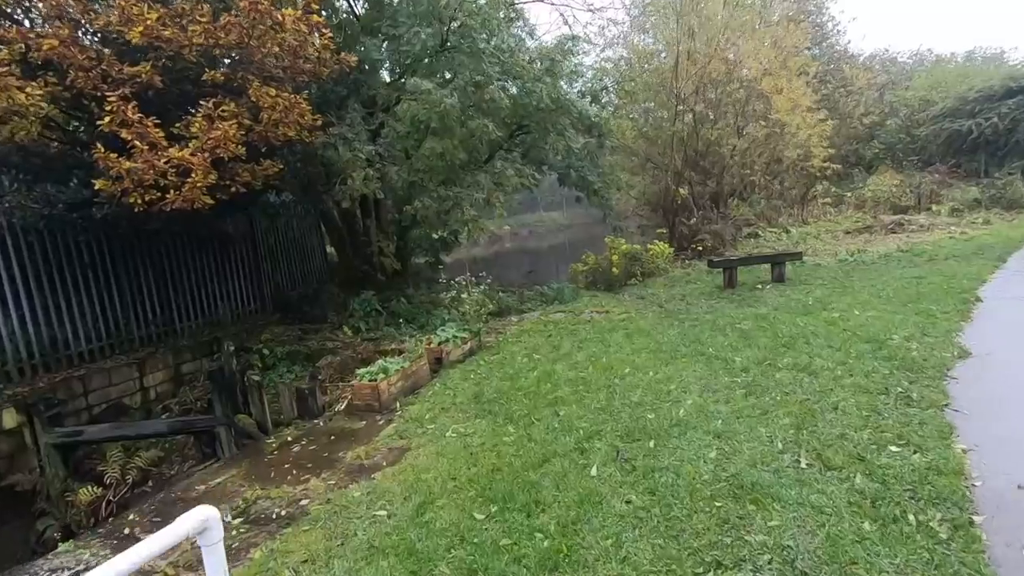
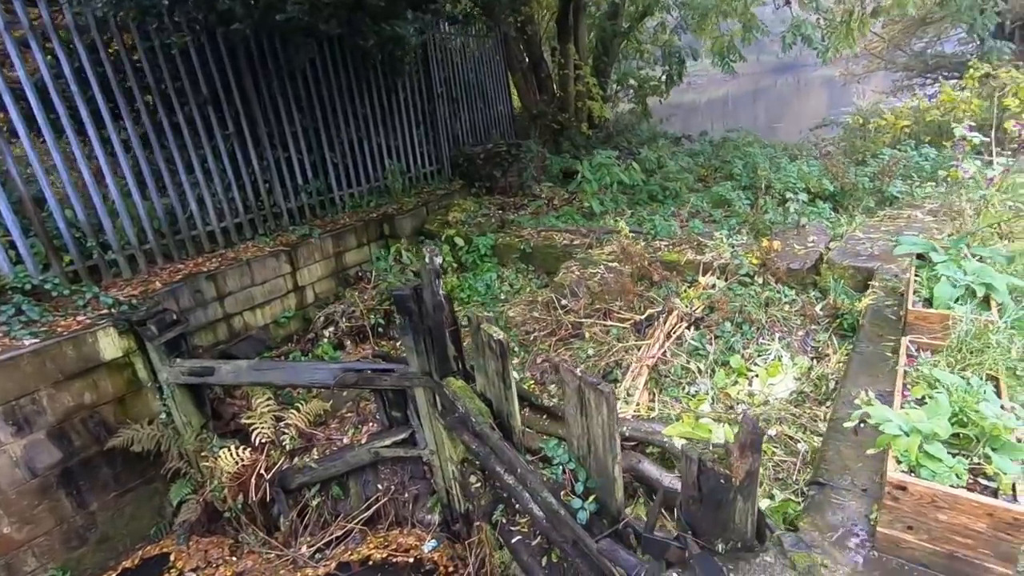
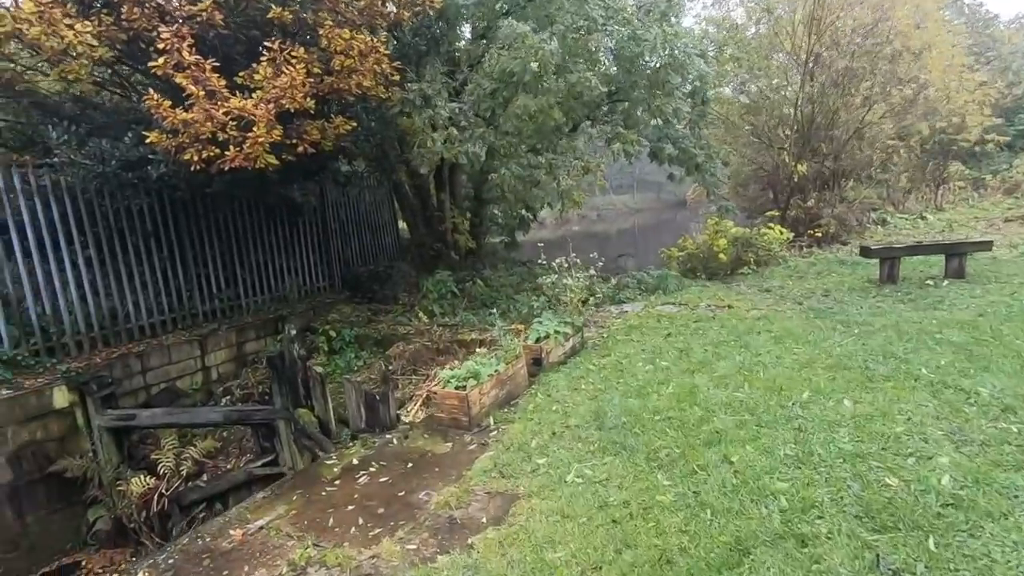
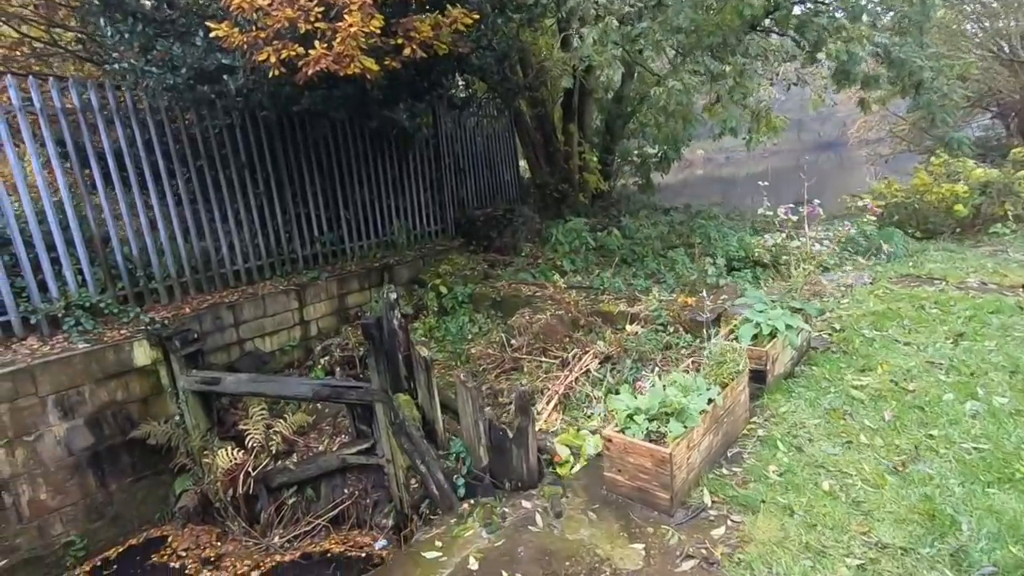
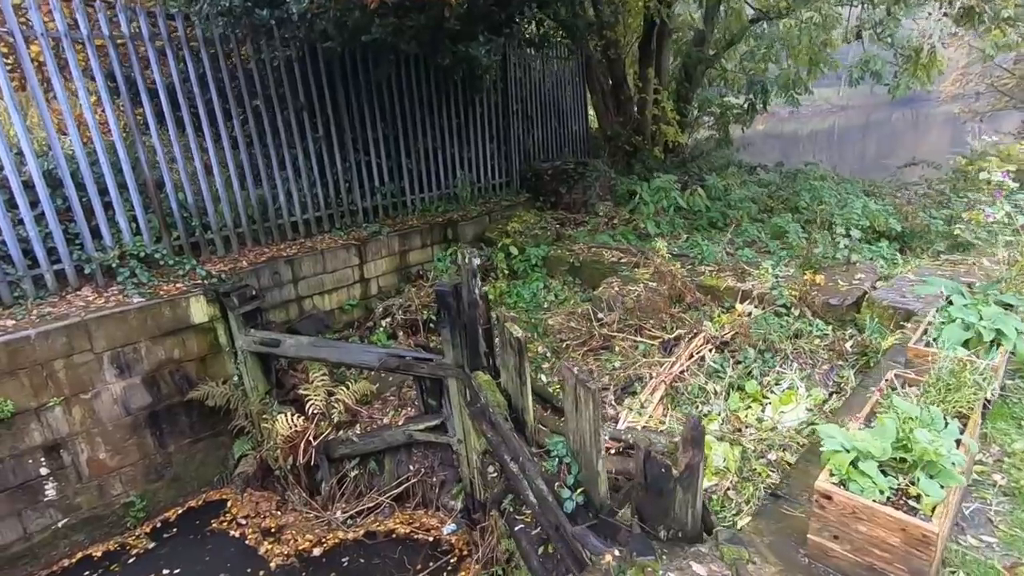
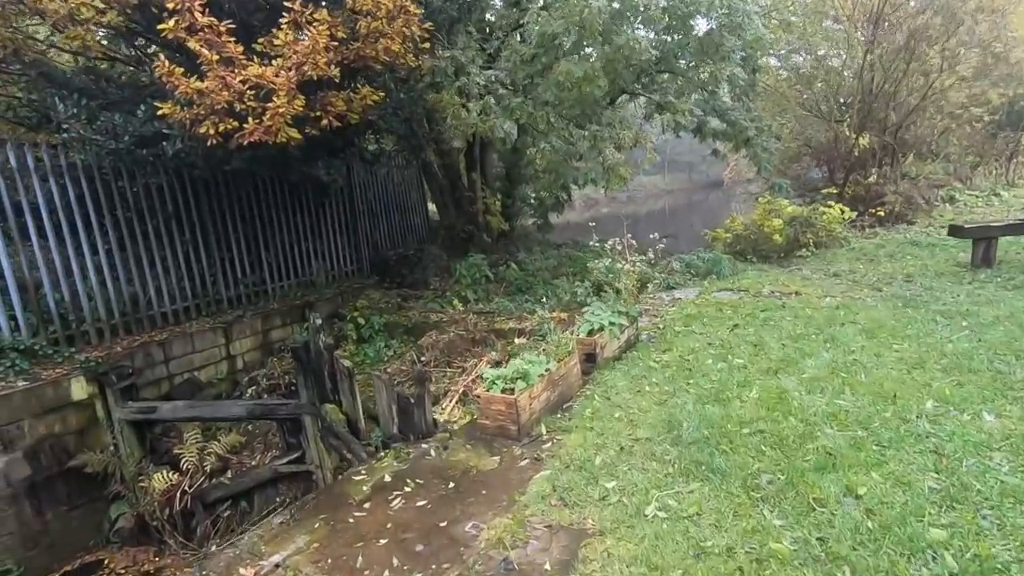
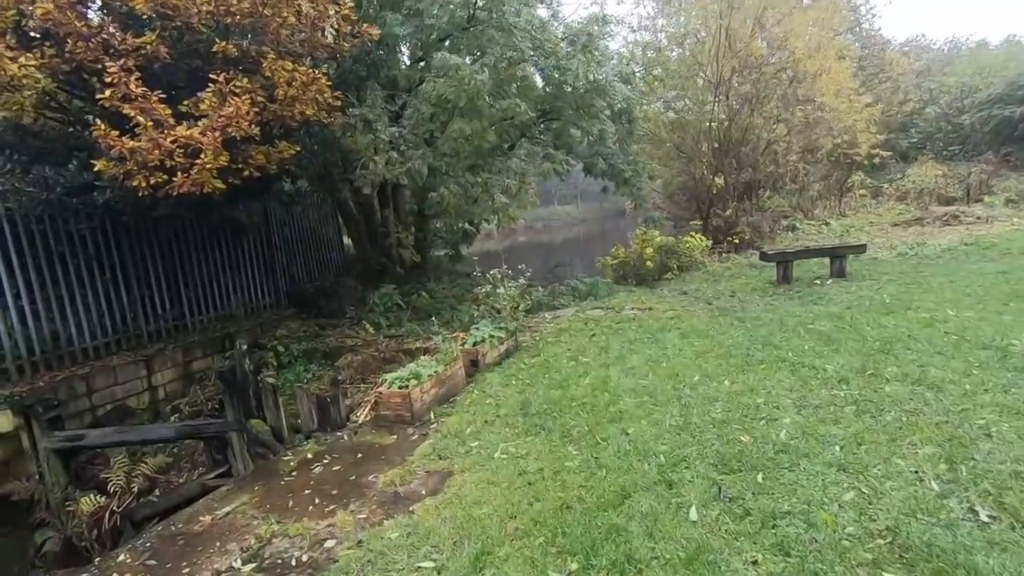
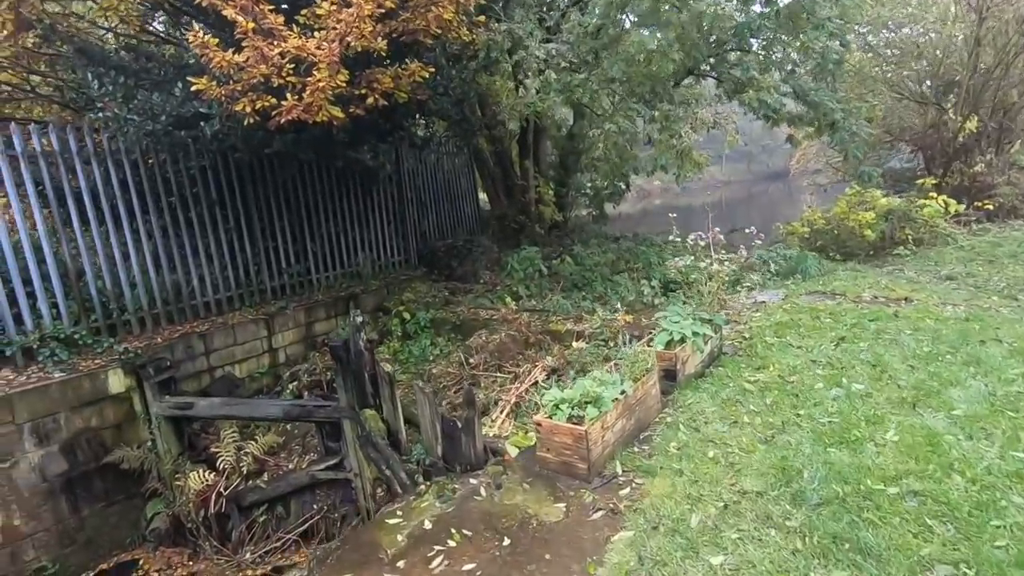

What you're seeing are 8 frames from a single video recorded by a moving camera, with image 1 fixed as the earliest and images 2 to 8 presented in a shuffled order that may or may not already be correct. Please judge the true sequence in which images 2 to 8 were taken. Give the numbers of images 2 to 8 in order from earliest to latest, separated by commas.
7, 3, 6, 8, 4, 5, 2
